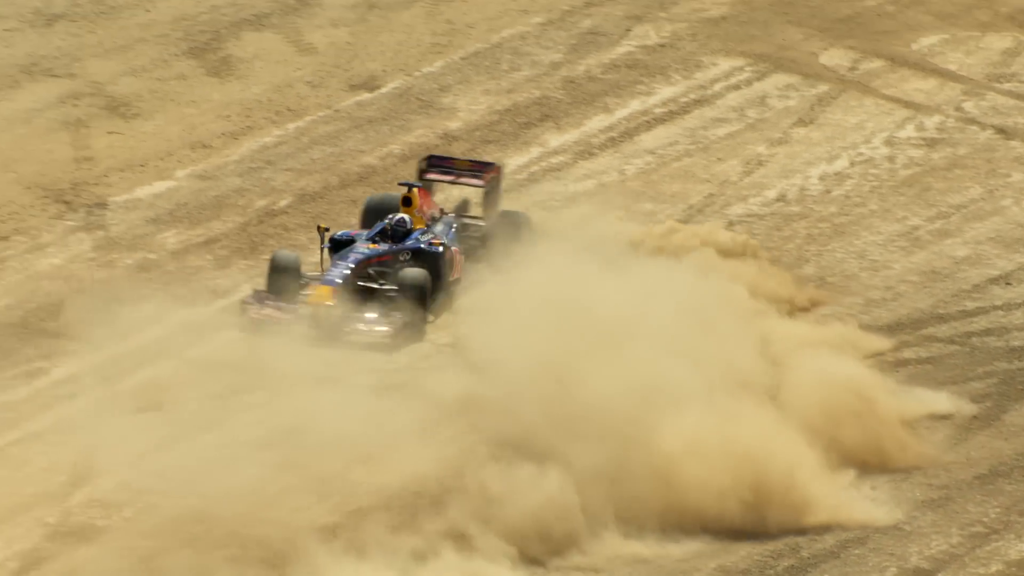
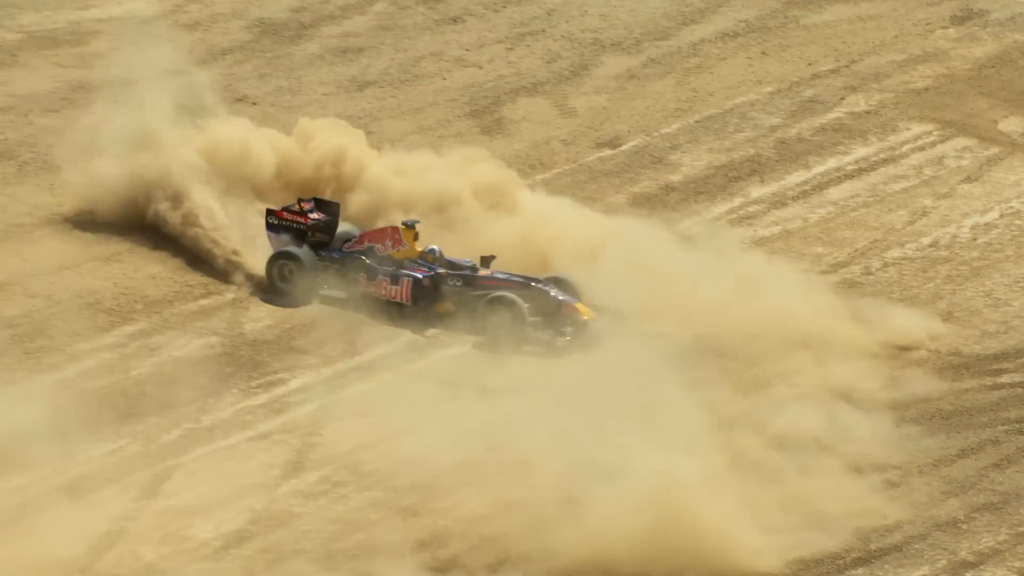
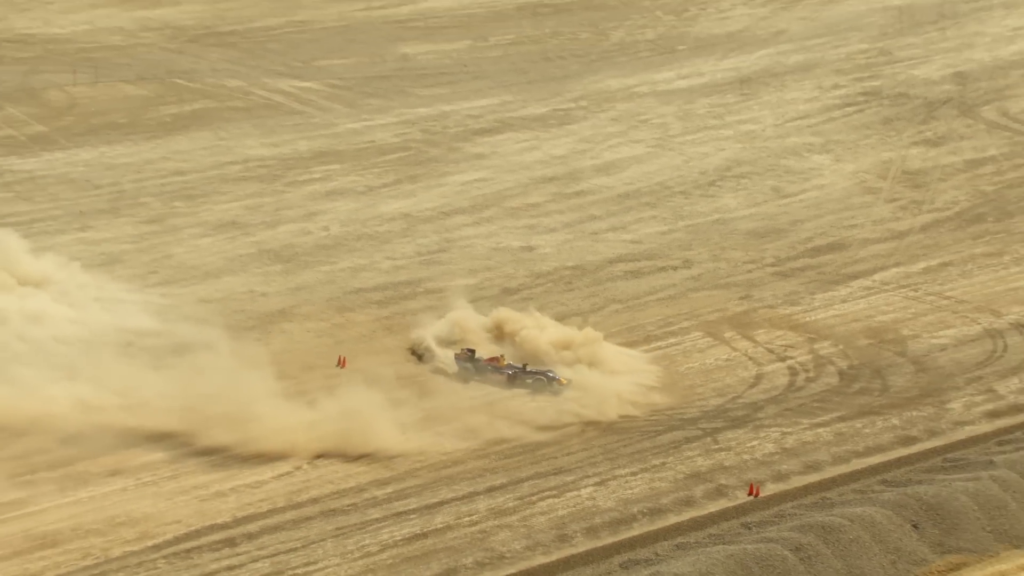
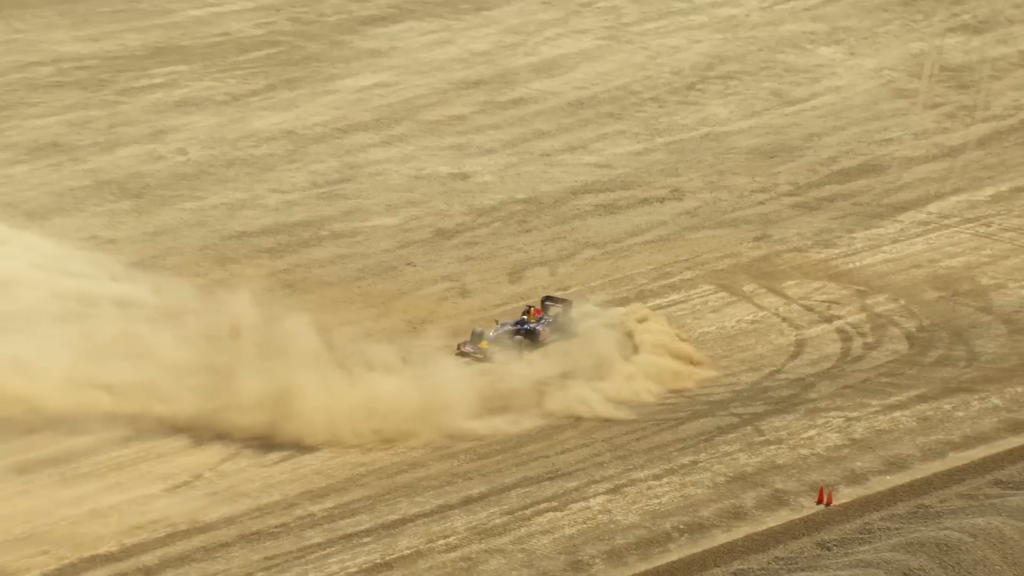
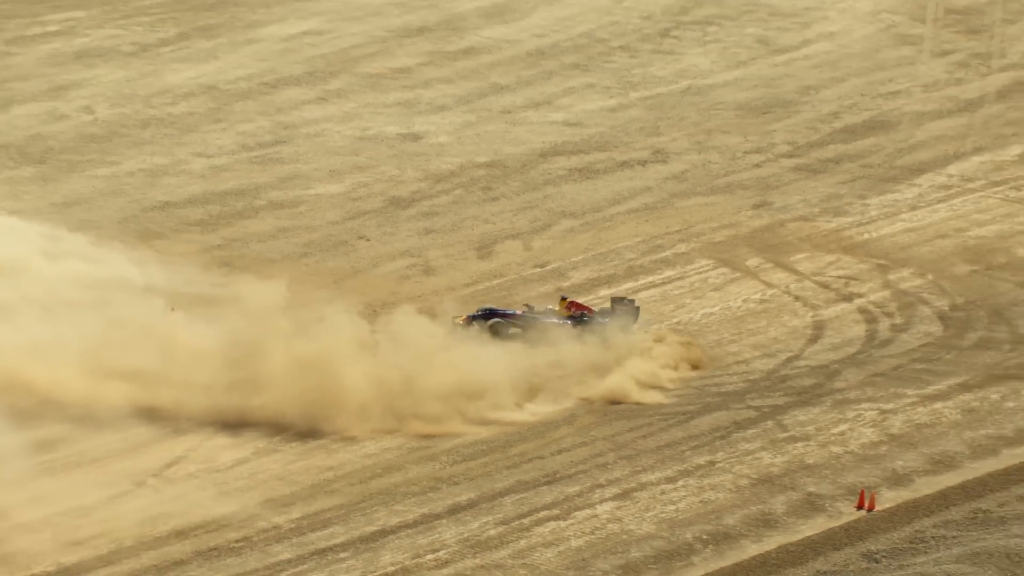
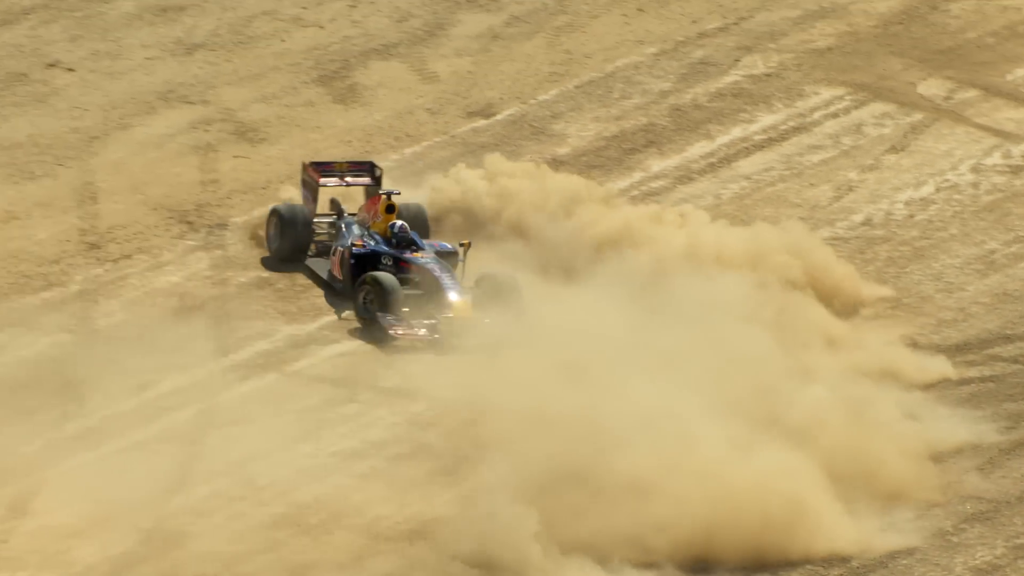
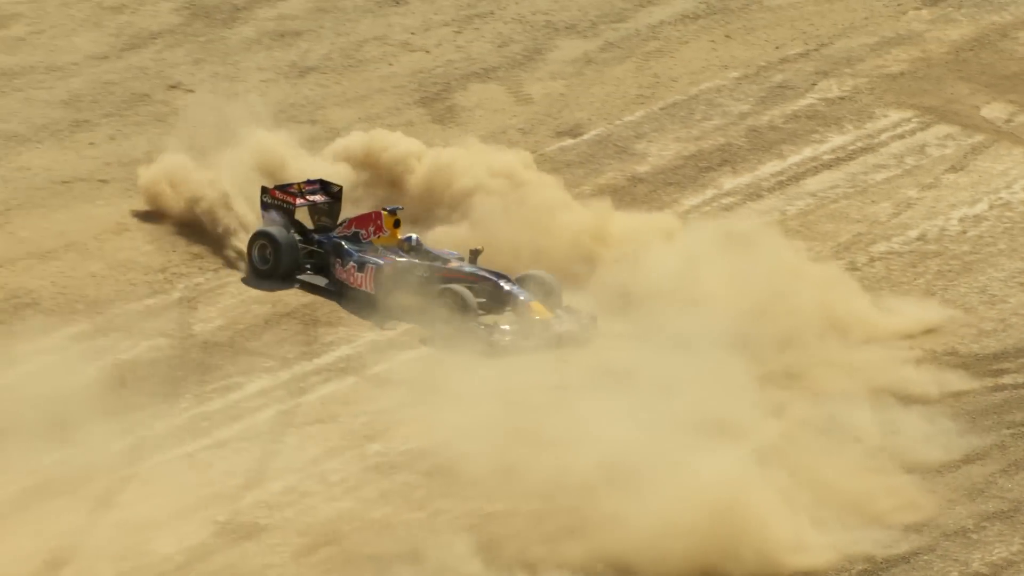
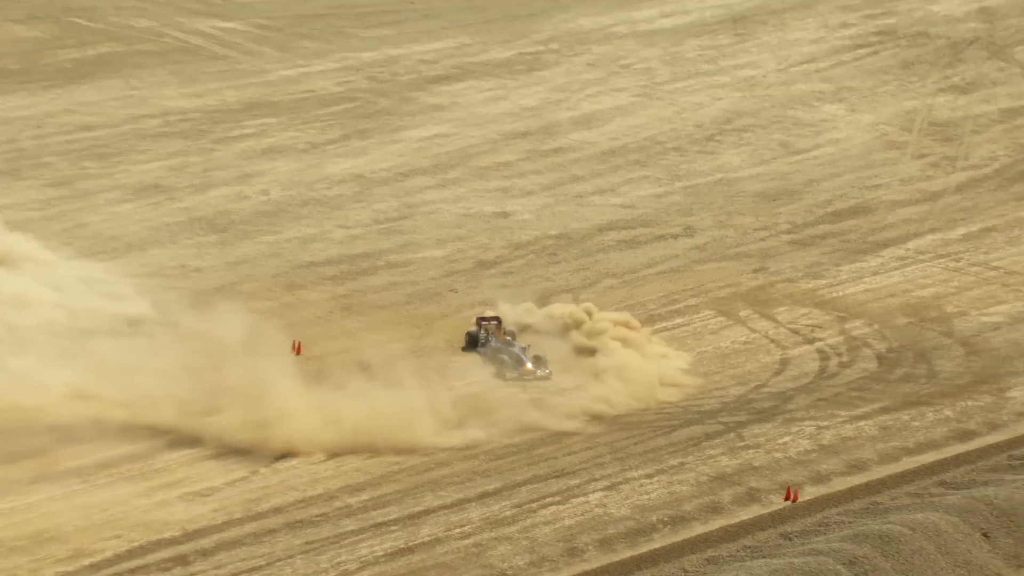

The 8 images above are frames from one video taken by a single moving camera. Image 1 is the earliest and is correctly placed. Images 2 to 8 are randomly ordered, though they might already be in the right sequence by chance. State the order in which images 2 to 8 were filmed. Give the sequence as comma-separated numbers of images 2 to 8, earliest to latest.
6, 7, 2, 5, 4, 8, 3
